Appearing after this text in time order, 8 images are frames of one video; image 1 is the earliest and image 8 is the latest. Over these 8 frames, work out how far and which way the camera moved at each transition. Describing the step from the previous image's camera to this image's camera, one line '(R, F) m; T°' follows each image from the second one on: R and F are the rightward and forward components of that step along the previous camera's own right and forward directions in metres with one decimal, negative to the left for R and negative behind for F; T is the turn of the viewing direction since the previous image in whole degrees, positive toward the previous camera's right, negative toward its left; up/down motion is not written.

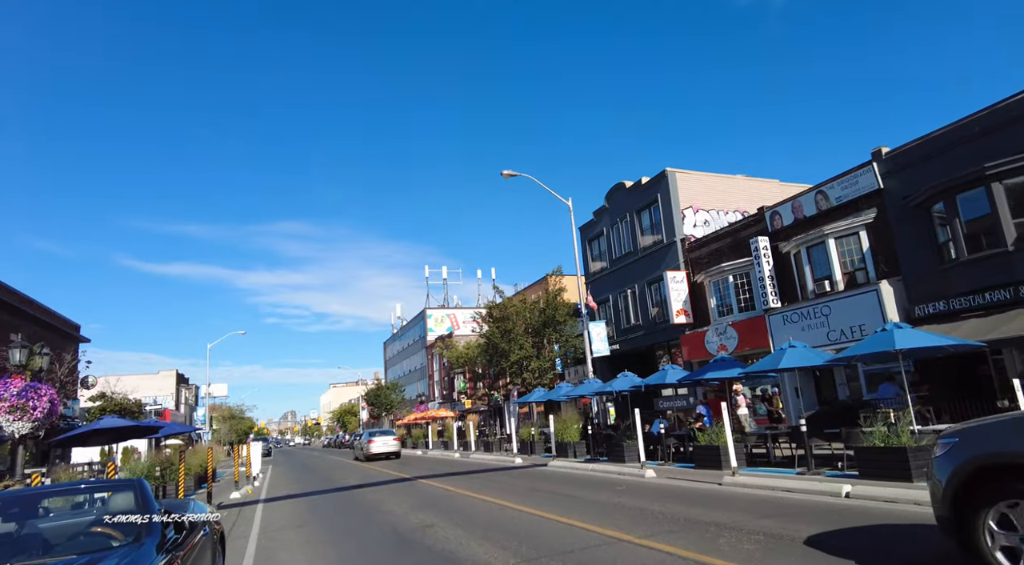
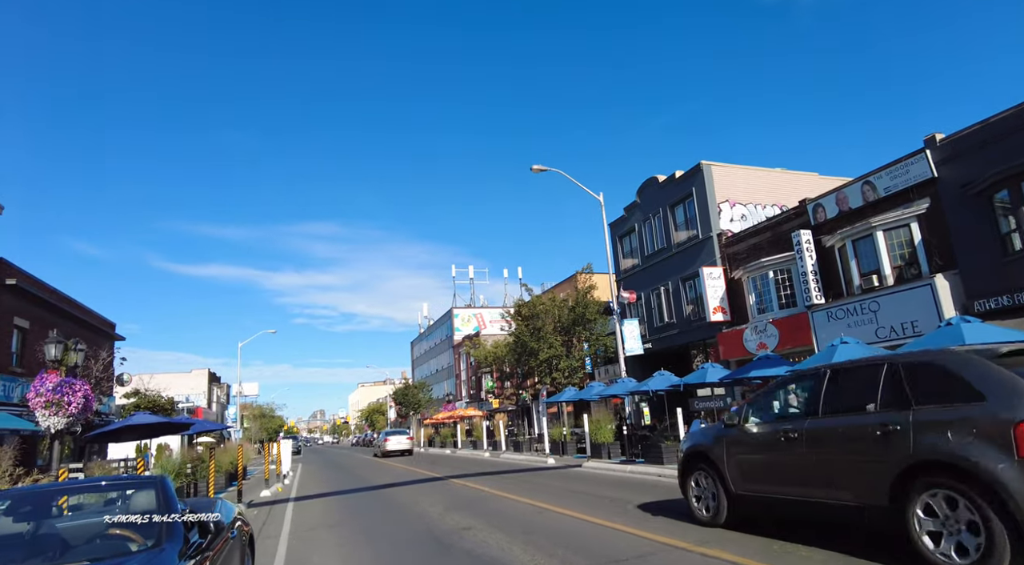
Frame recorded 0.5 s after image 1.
(-0.2, +0.4) m; -2°
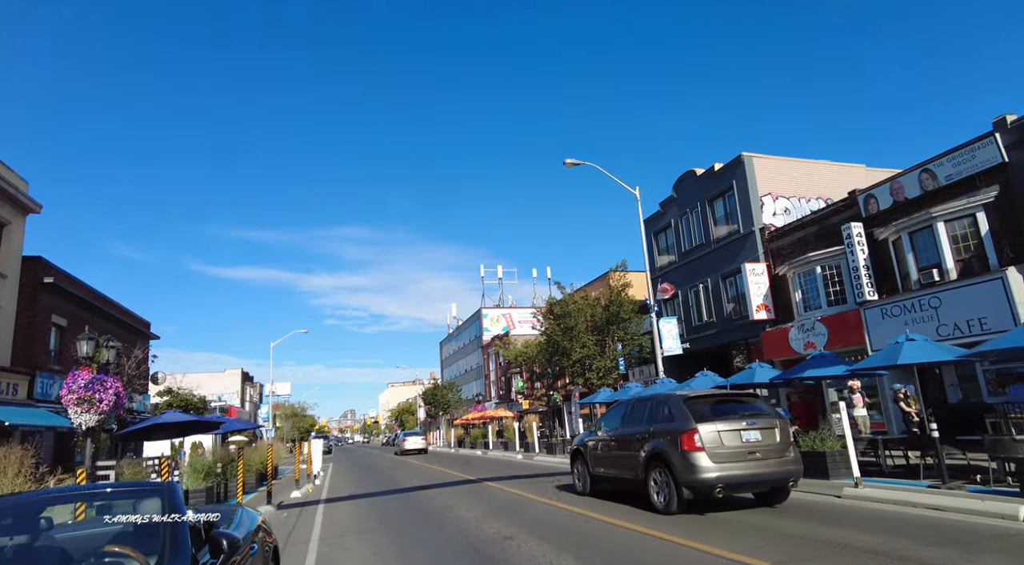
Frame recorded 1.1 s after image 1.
(-0.2, +0.6) m; -2°
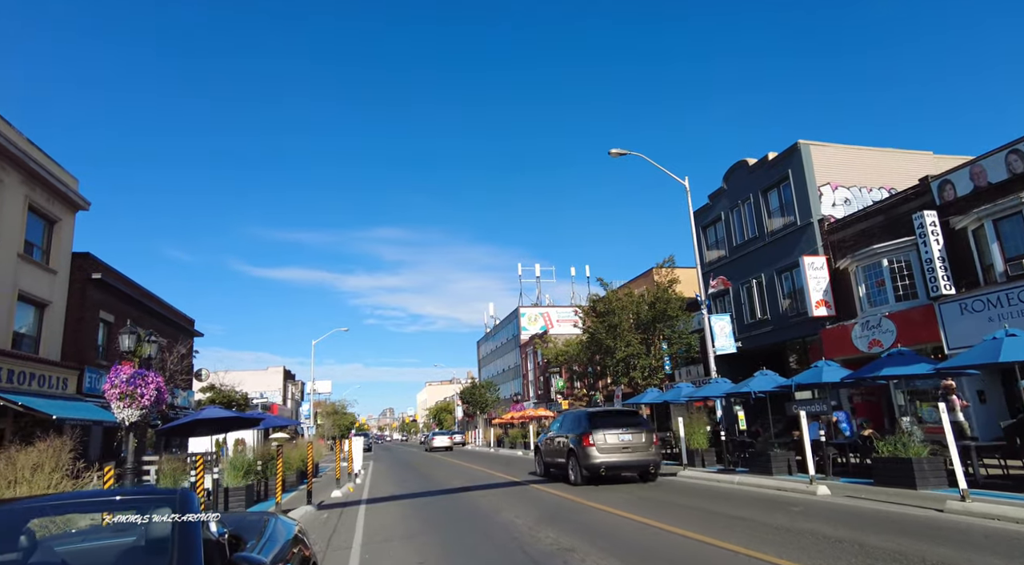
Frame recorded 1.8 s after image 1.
(-0.2, +0.7) m; -3°
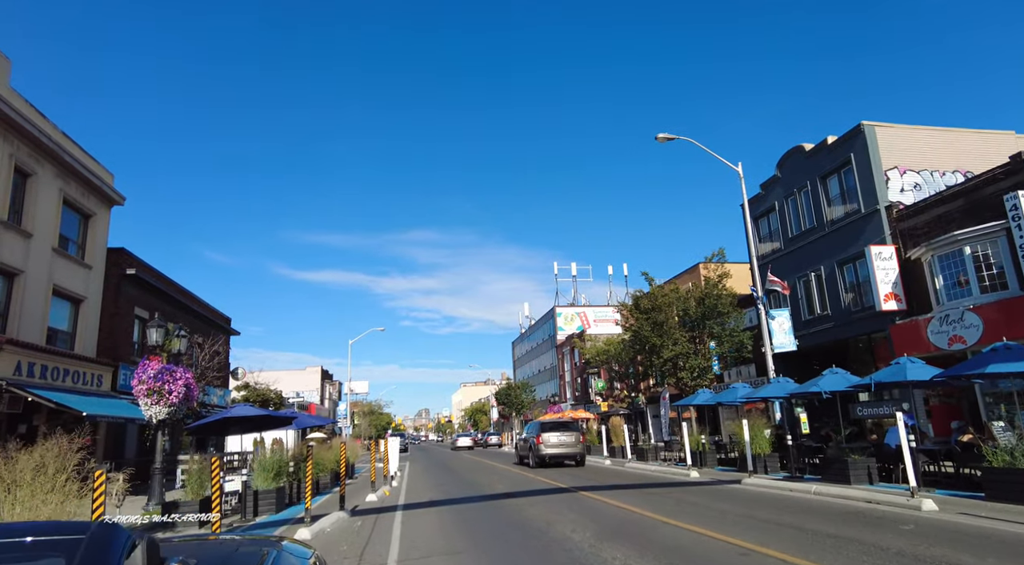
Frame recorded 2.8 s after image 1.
(-0.3, +1.1) m; -3°
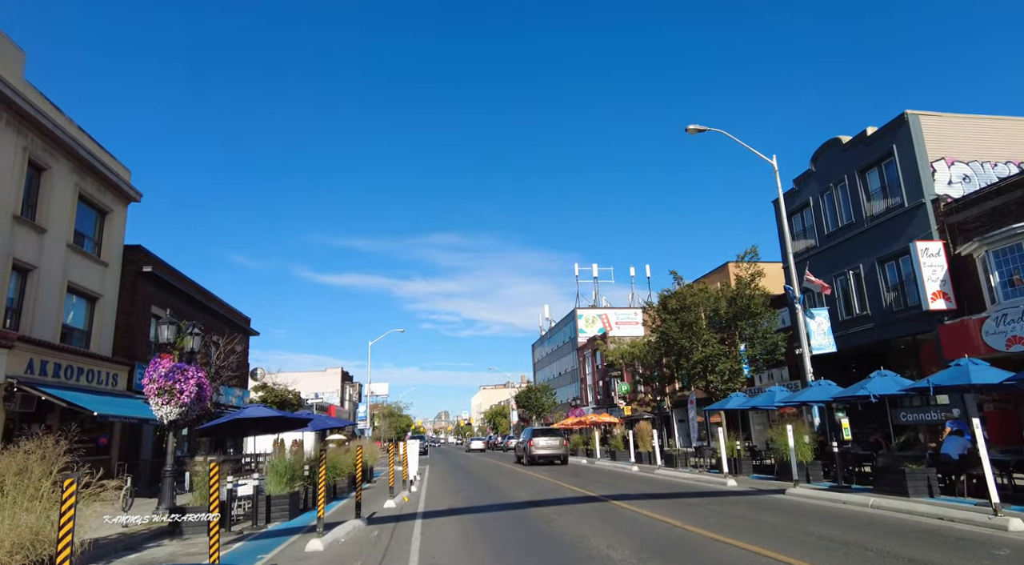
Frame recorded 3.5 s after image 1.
(-0.1, +0.8) m; -2°
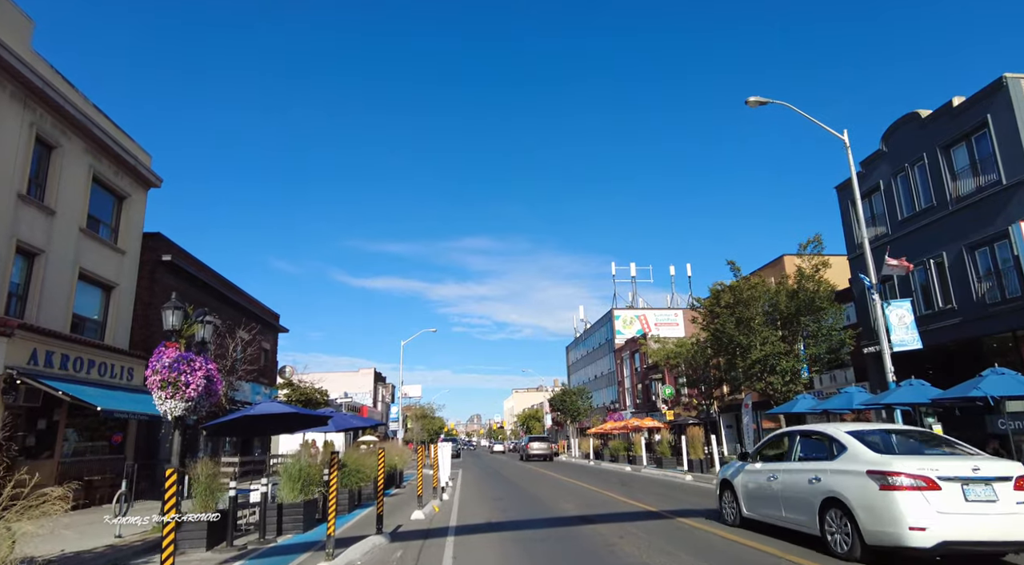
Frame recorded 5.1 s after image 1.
(-0.3, +1.9) m; -3°
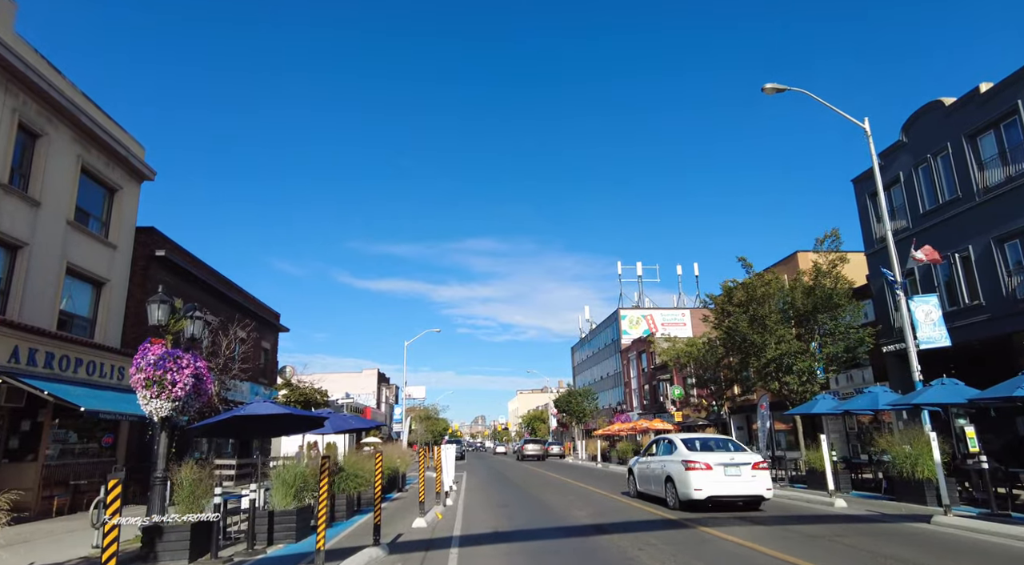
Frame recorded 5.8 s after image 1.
(-0.1, +0.9) m; 0°
